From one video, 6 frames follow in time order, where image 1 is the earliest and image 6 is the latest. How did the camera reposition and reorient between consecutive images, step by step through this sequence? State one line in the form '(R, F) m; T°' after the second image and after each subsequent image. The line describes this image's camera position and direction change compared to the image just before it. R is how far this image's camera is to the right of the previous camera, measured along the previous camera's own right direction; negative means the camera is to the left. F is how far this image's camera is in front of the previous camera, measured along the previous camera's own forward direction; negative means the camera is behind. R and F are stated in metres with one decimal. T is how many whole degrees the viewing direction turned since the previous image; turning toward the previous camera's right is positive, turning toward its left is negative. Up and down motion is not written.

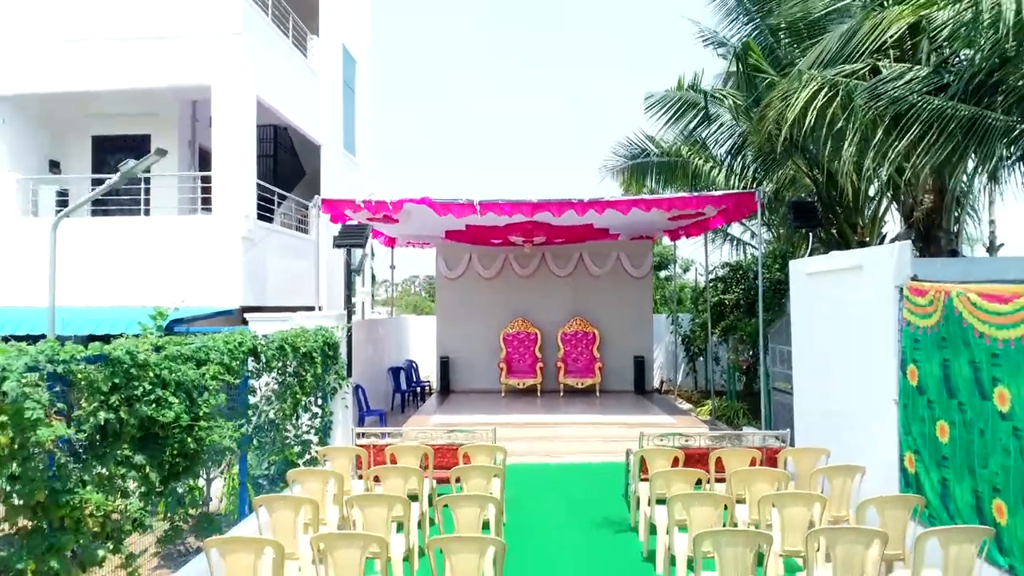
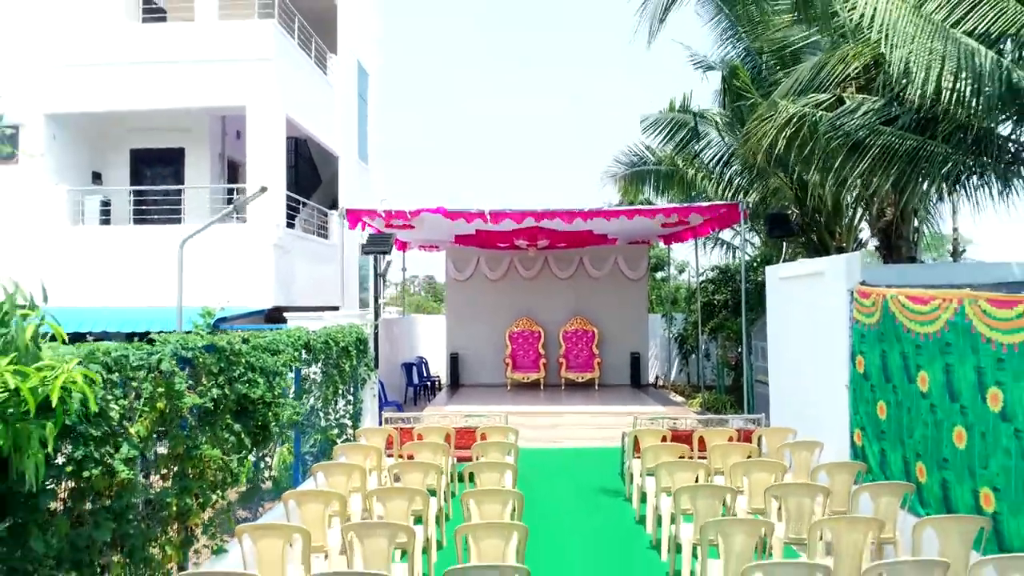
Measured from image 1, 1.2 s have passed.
(-0.1, -1.1) m; 0°
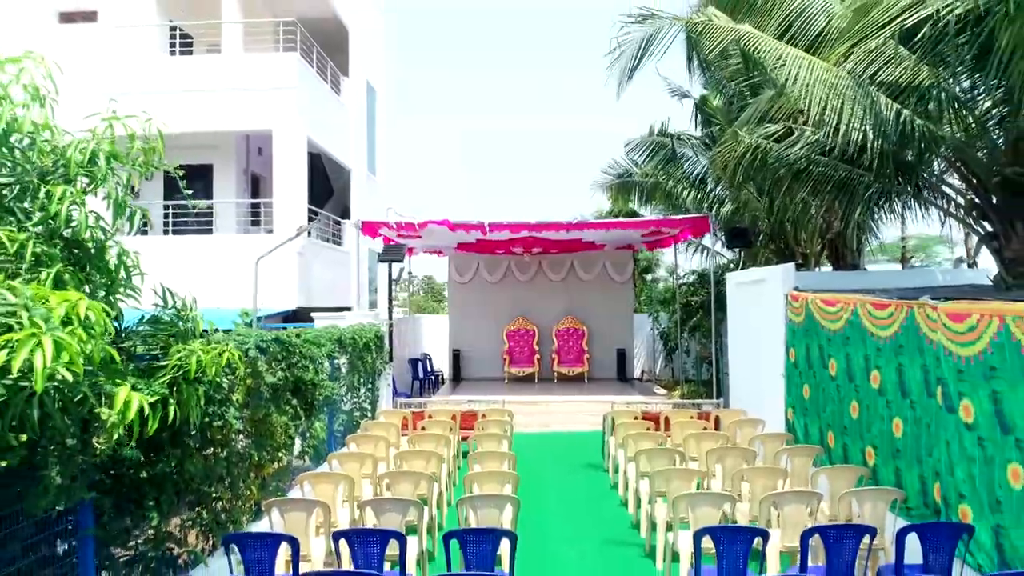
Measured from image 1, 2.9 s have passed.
(0.0, -1.5) m; 0°
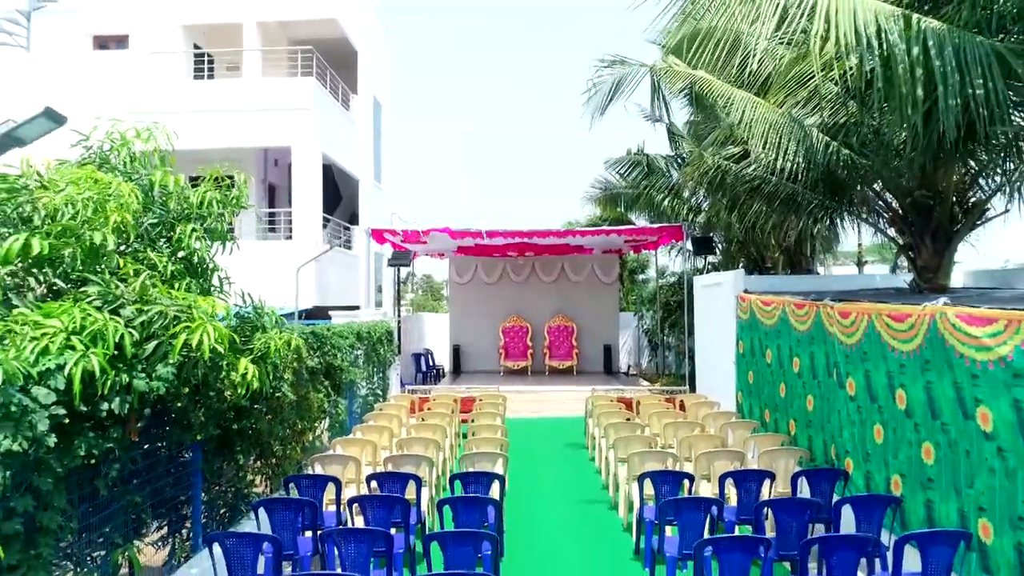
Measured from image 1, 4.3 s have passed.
(+0.1, -1.5) m; 0°
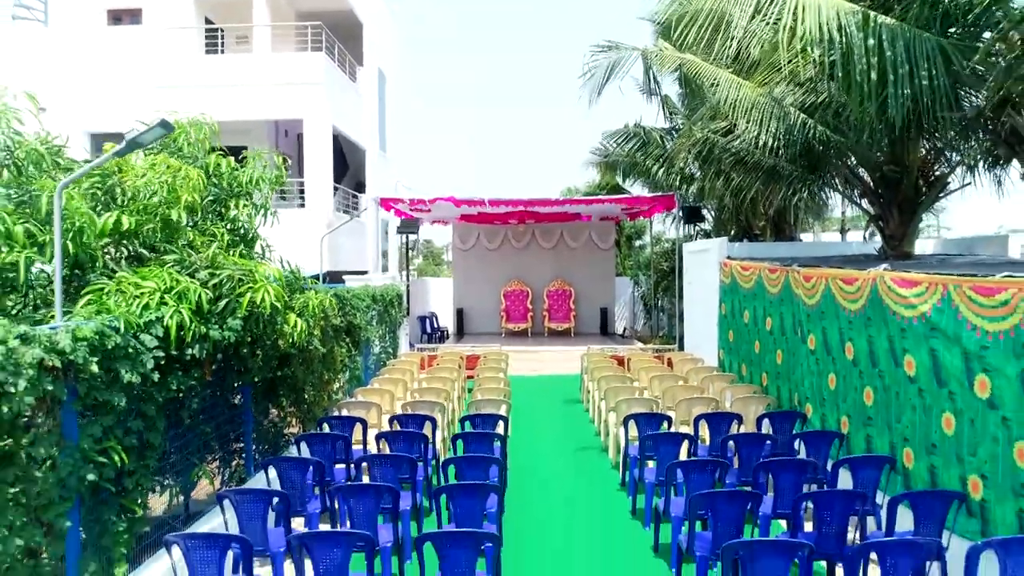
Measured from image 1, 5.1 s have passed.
(0.0, -0.9) m; 0°
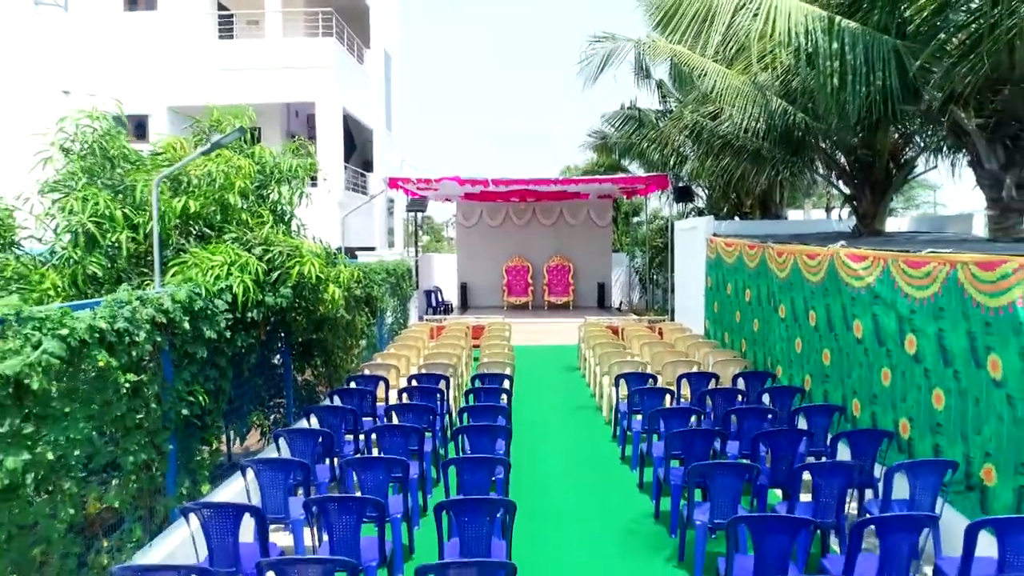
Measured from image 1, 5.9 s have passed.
(-0.1, -0.9) m; 0°
